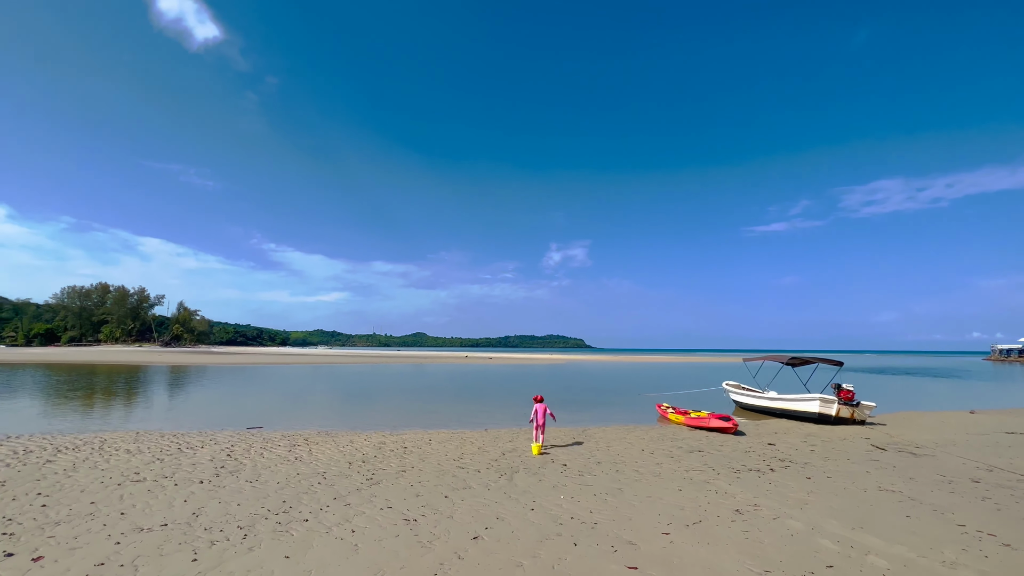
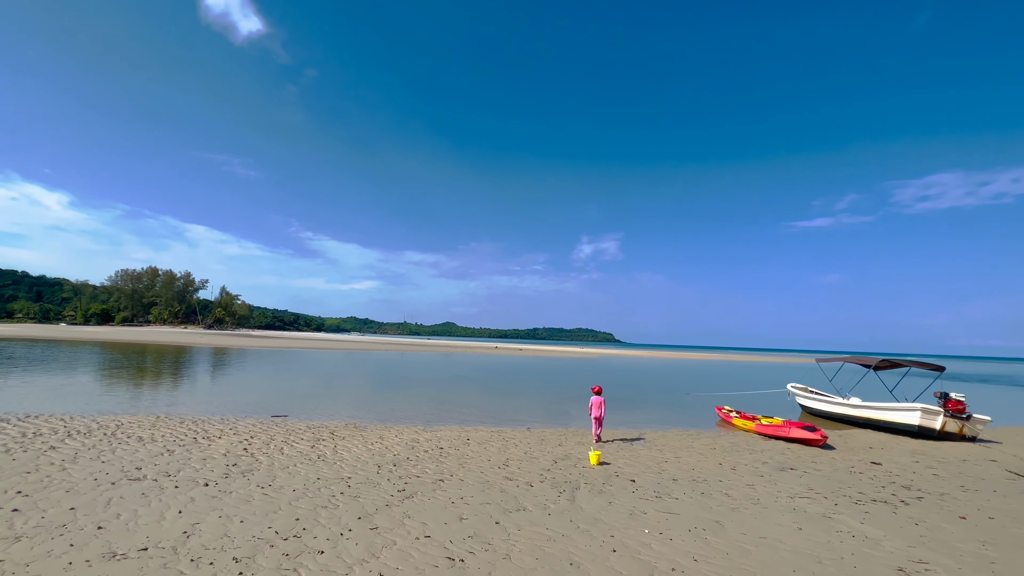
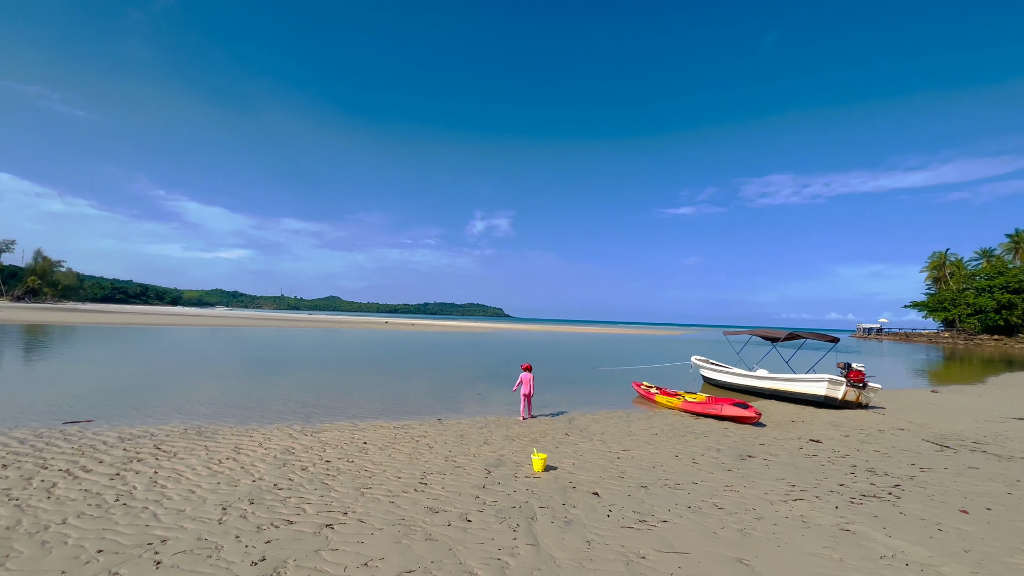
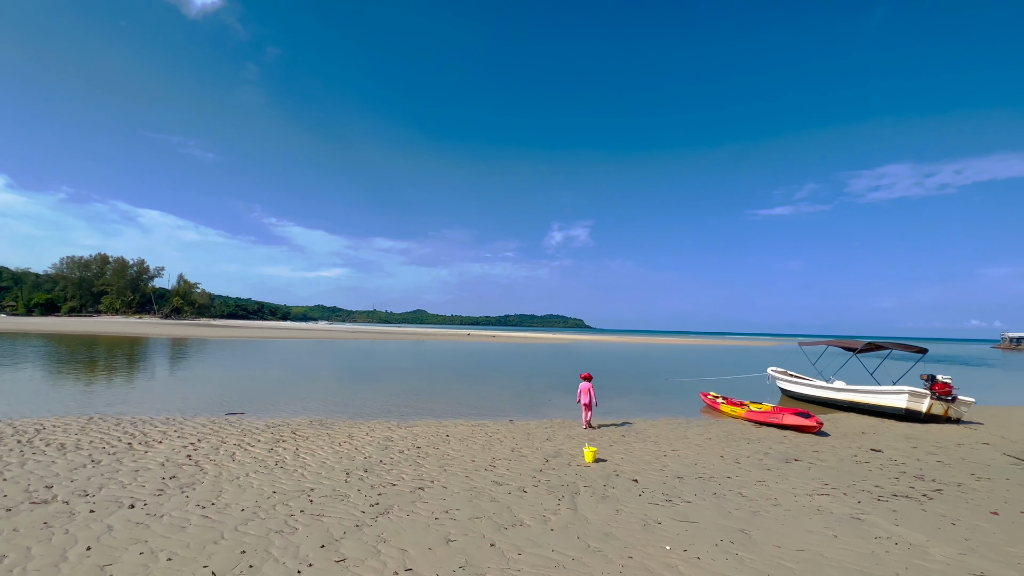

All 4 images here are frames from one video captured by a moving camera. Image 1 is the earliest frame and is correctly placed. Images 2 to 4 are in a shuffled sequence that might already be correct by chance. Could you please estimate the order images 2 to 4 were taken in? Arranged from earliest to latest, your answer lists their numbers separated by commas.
2, 4, 3
